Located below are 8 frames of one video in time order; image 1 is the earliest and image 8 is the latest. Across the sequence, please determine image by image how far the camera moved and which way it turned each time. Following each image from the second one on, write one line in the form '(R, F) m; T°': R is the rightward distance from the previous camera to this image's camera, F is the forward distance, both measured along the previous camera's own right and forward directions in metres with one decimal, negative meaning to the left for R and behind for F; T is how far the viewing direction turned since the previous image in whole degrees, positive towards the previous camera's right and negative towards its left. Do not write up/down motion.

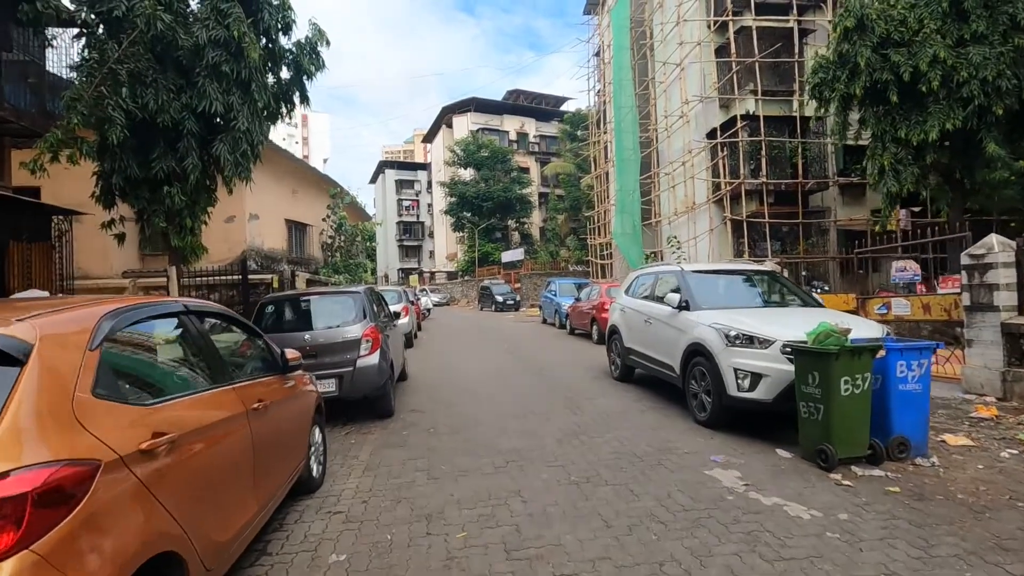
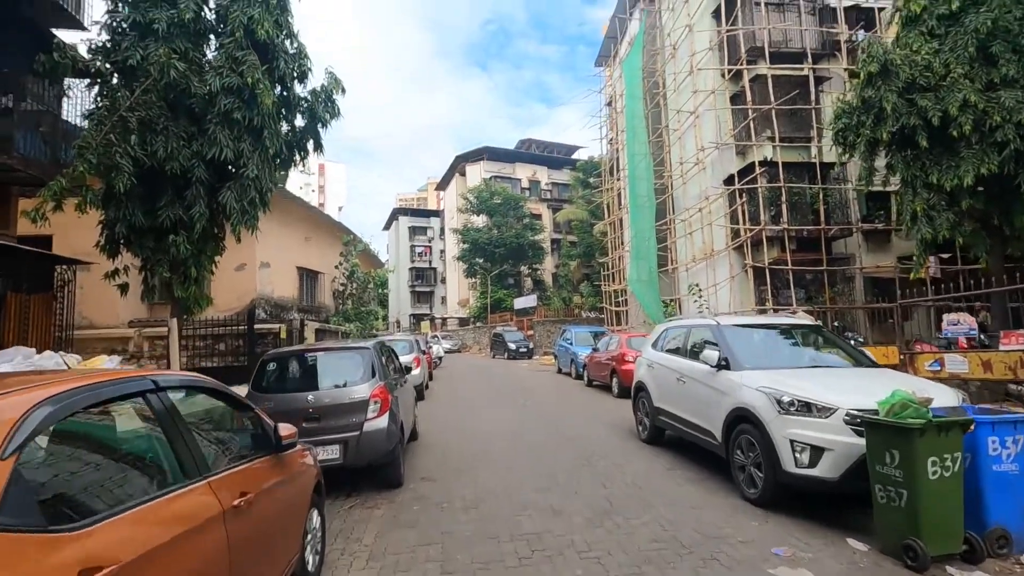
(-0.1, +0.4) m; -1°
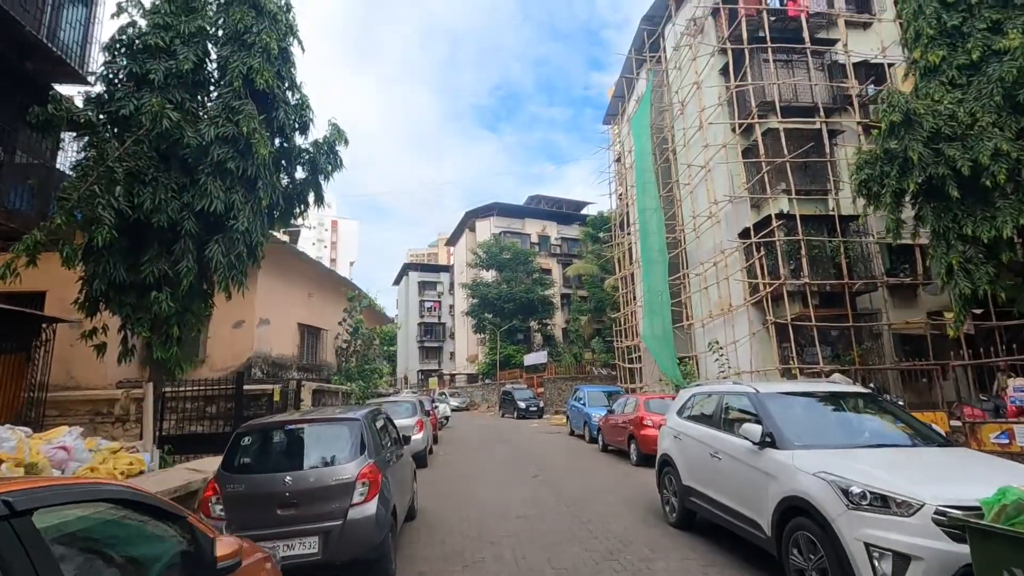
(0.0, +0.5) m; -1°
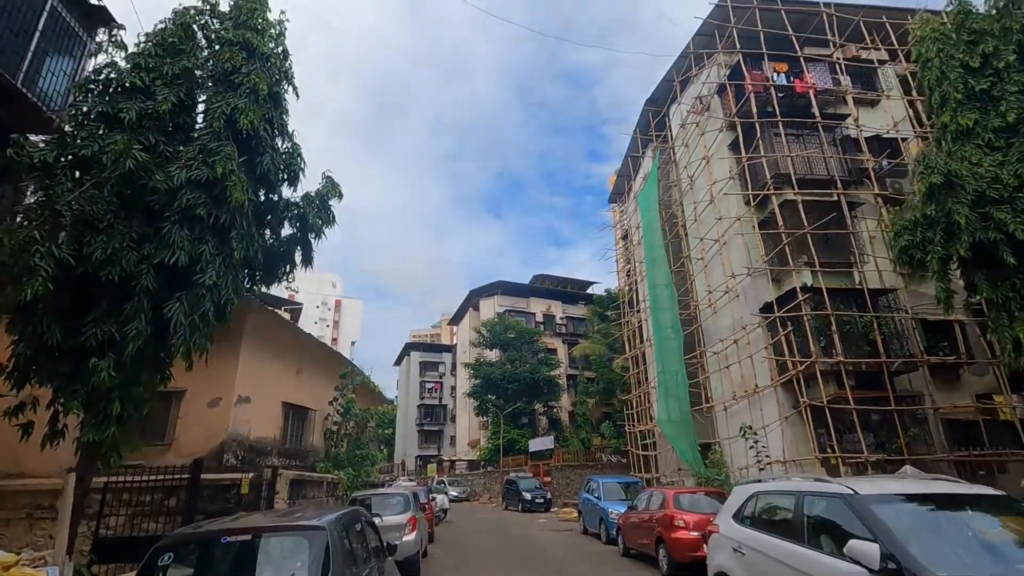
(-0.1, +0.9) m; 0°
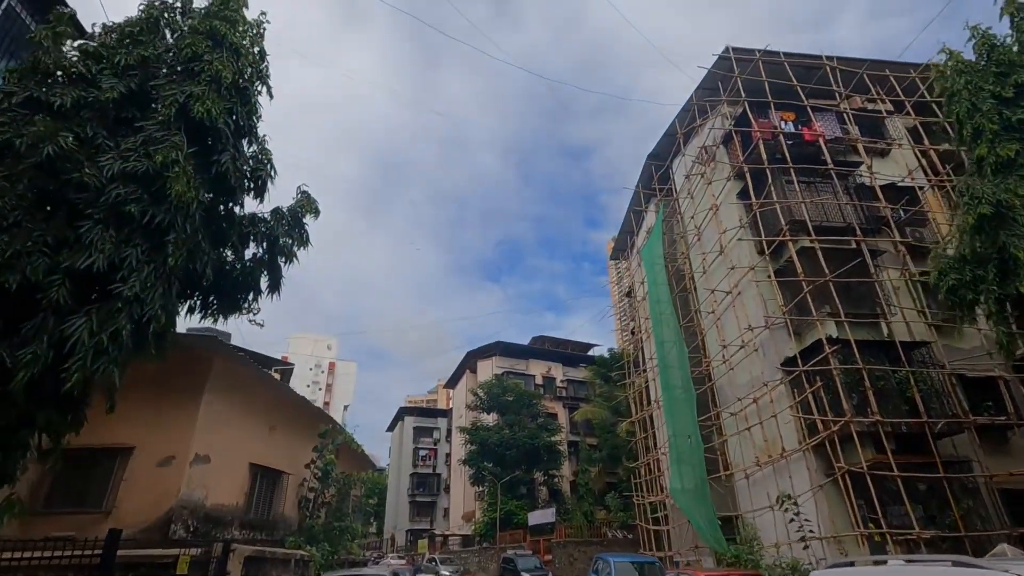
(0.0, +1.0) m; 0°
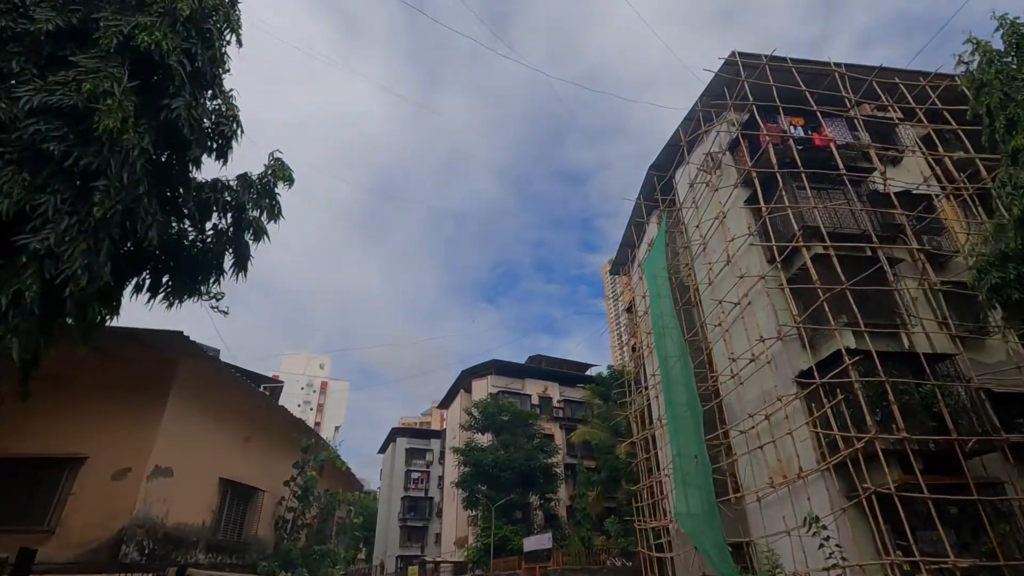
(0.0, +0.7) m; 0°
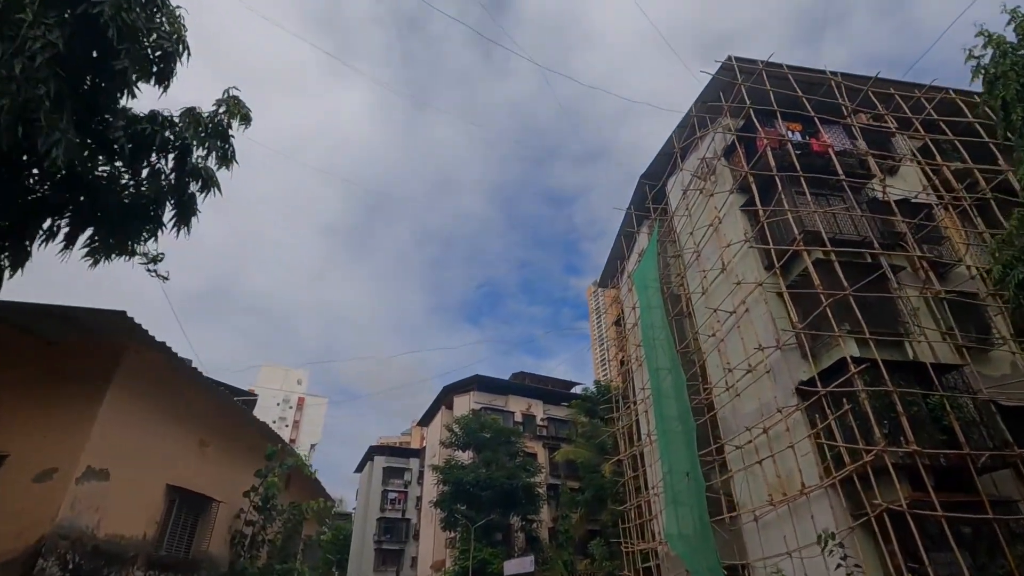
(0.0, +0.7) m; +2°
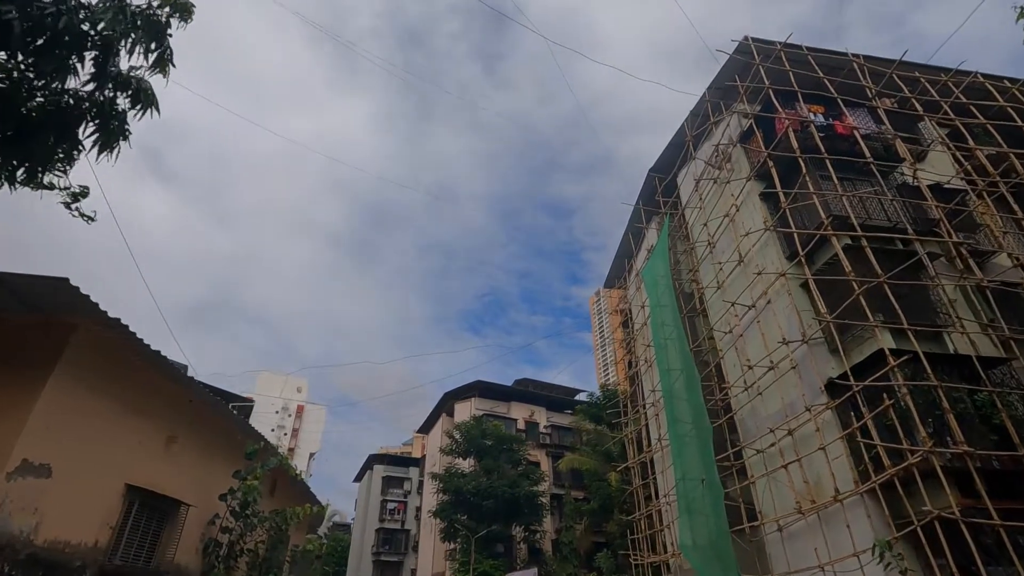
(0.0, +0.8) m; 0°
